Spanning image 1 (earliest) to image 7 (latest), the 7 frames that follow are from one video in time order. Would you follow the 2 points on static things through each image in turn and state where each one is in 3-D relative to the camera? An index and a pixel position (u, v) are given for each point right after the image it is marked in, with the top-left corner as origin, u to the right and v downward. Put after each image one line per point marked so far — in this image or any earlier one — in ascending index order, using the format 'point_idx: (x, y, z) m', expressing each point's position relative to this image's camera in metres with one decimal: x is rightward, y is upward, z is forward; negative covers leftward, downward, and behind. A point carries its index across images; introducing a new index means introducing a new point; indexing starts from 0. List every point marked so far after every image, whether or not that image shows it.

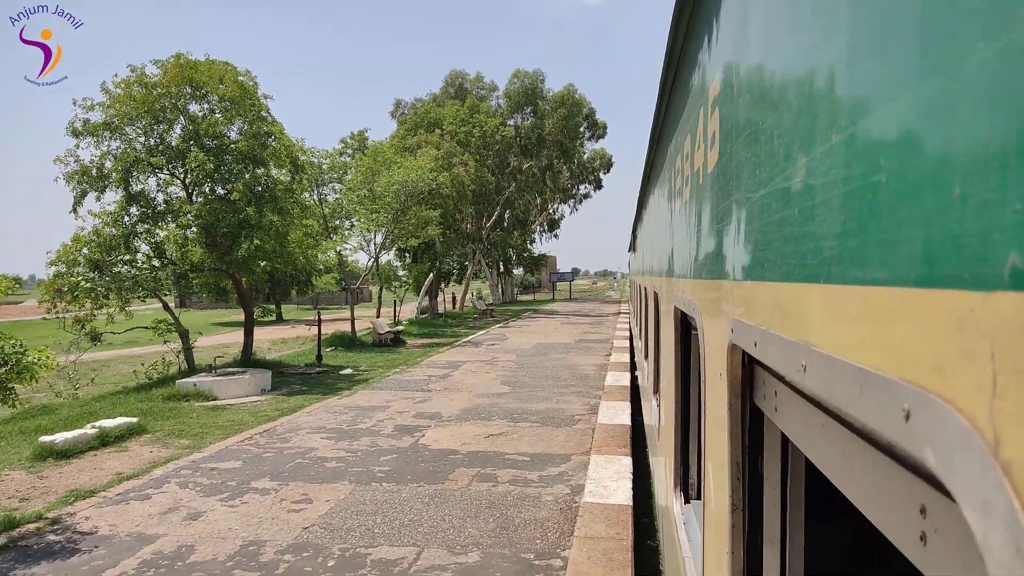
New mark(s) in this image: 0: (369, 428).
0: (-1.5, -1.4, +7.7) m
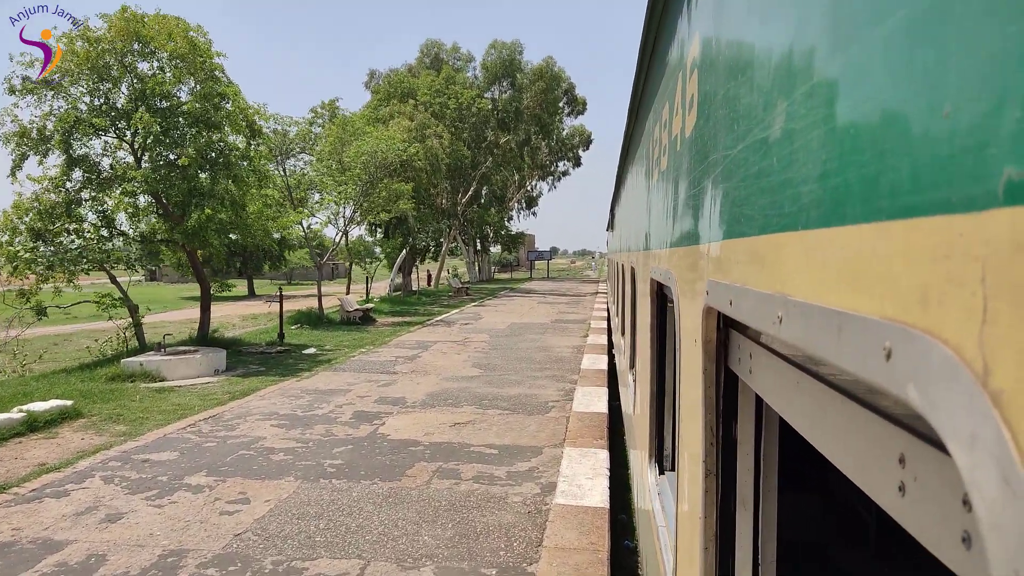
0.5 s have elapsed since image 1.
0: (-1.8, -1.2, +7.1) m
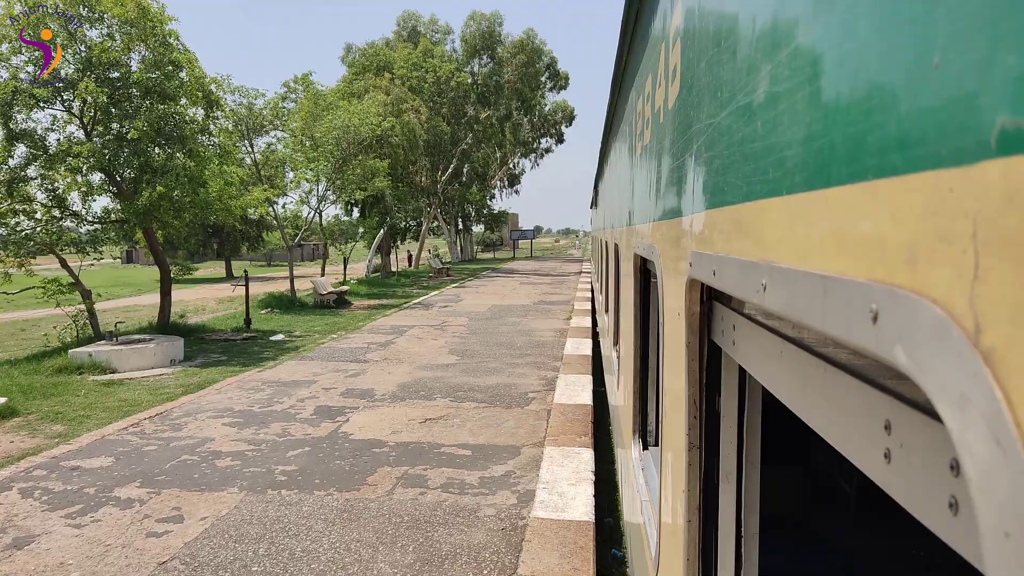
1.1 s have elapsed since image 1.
0: (-2.0, -1.1, +6.5) m
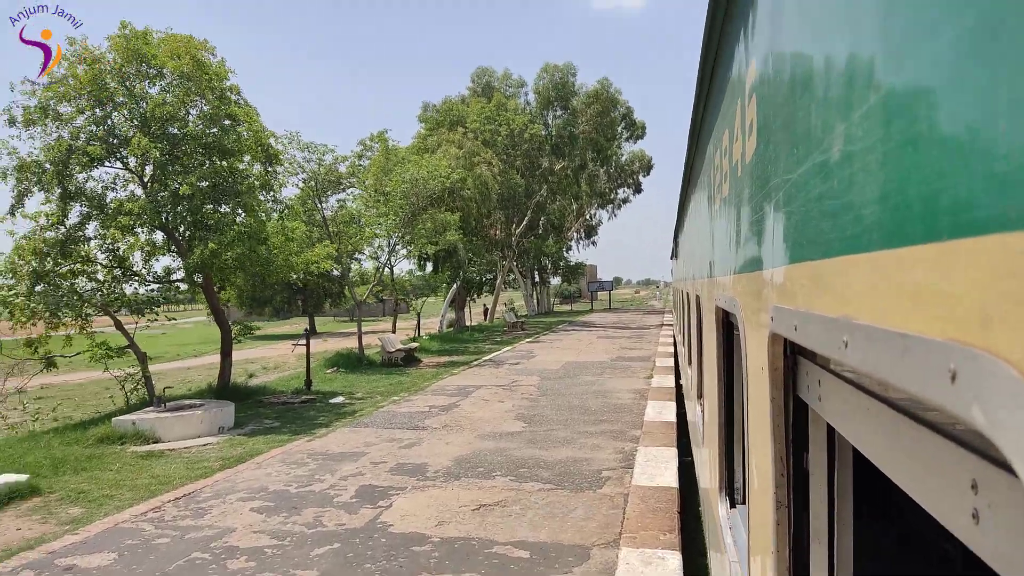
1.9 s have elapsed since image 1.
0: (-1.4, -1.5, +5.7) m
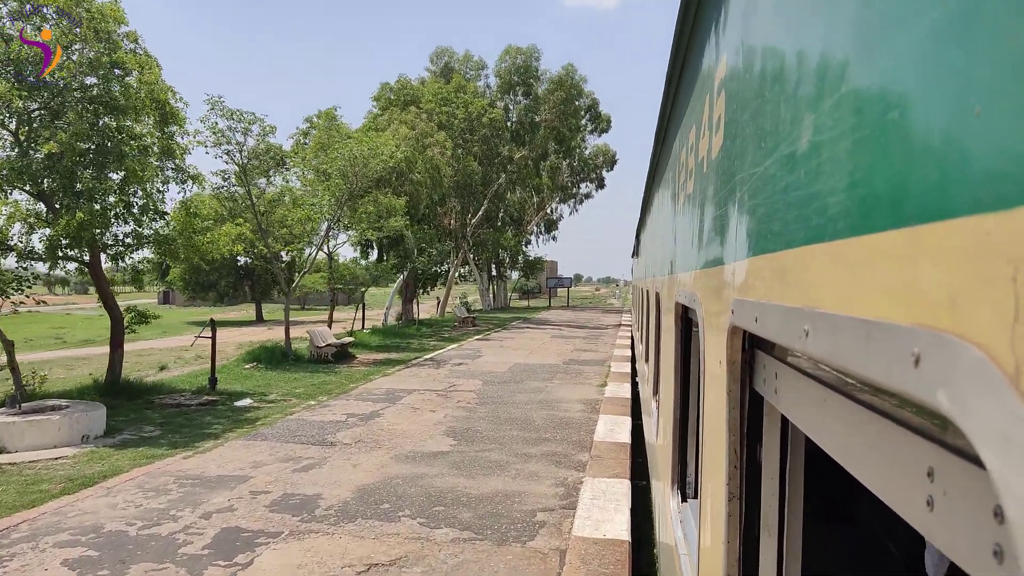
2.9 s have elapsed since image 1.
0: (-2.0, -1.4, +4.4) m
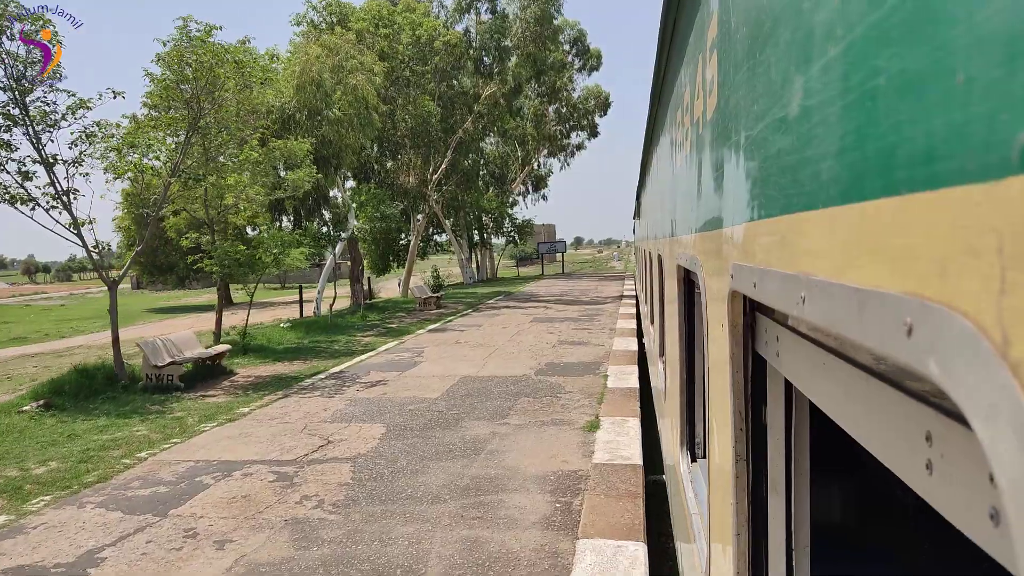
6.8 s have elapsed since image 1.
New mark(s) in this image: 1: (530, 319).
0: (-2.6, -1.6, -0.1) m
1: (+0.4, -0.6, +15.5) m
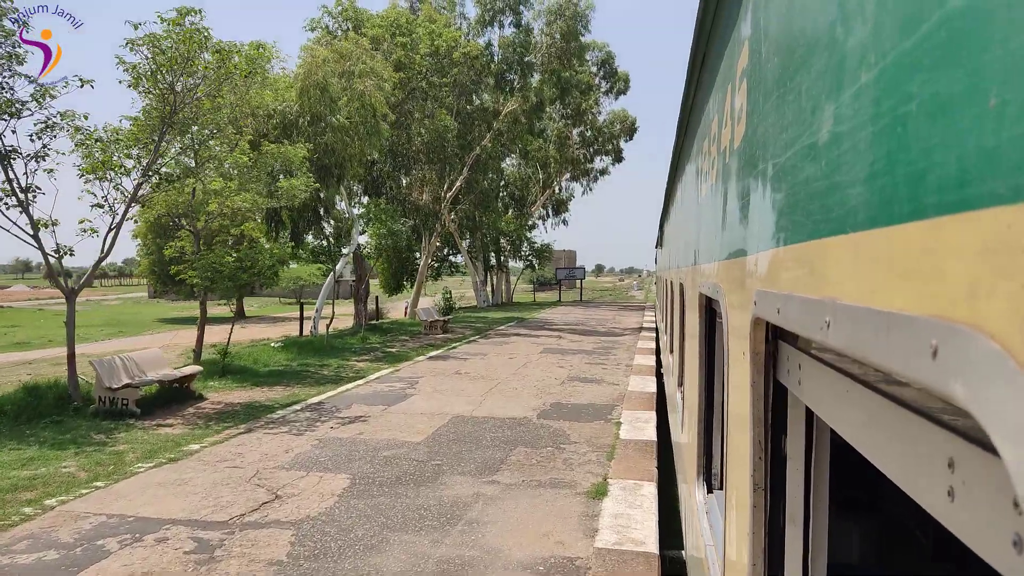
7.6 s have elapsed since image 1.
0: (-2.9, -1.5, -1.1) m
1: (+0.5, -1.1, +14.5) m
